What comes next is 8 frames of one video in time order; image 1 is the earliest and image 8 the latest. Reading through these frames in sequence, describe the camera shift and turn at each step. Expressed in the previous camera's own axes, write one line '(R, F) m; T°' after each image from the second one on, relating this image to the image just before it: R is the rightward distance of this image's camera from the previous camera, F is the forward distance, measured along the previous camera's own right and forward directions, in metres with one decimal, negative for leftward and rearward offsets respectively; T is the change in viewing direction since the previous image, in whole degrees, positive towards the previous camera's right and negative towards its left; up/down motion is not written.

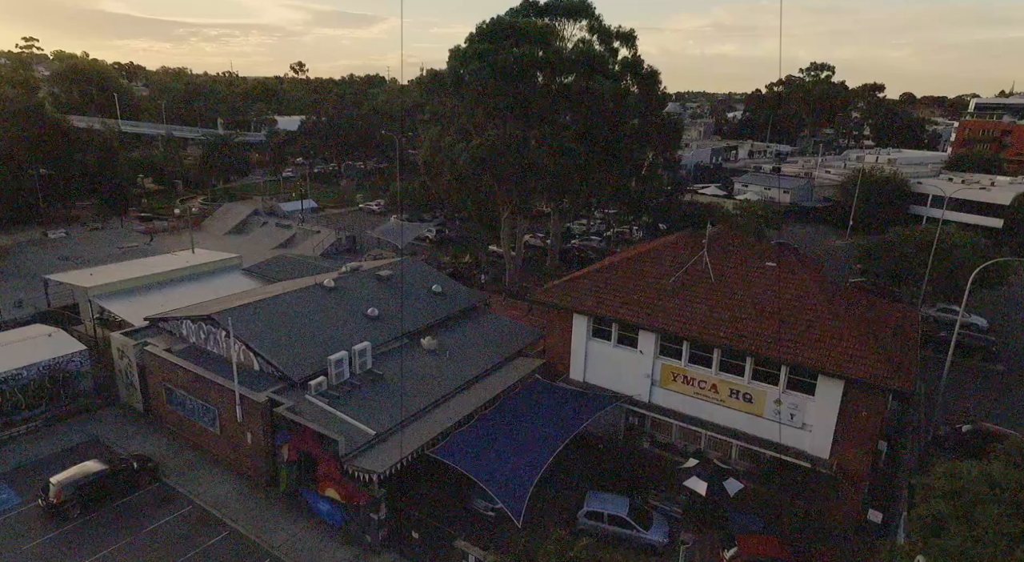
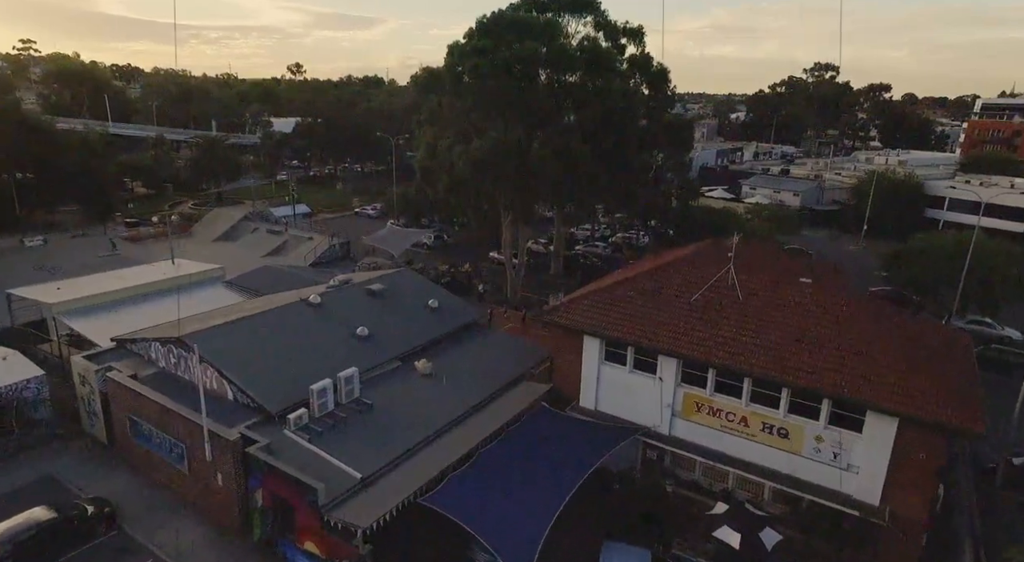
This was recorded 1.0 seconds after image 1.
(-0.1, +1.9) m; 0°
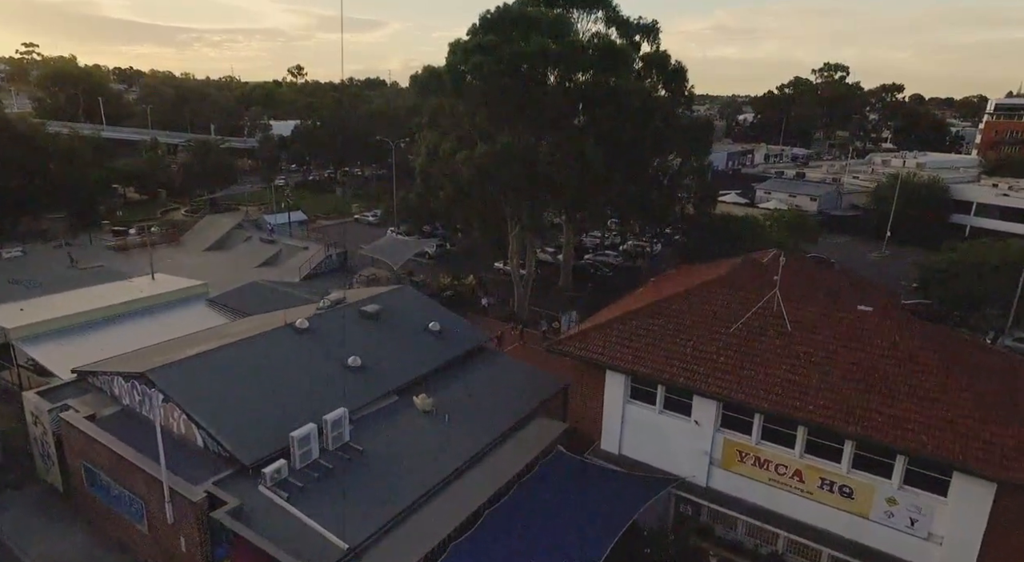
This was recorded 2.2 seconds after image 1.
(-0.2, +2.2) m; 0°
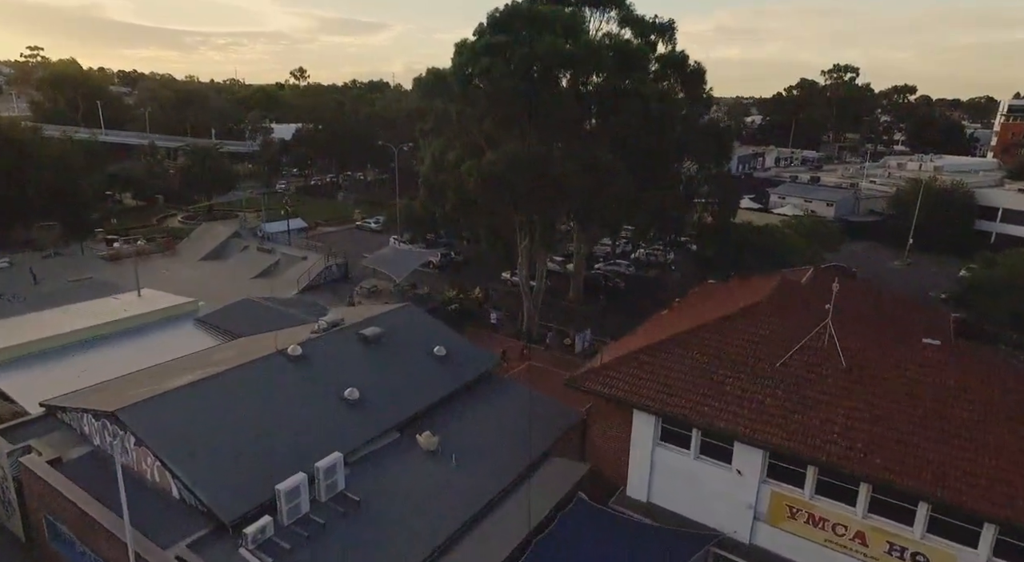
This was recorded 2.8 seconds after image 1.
(-0.3, +1.7) m; 0°
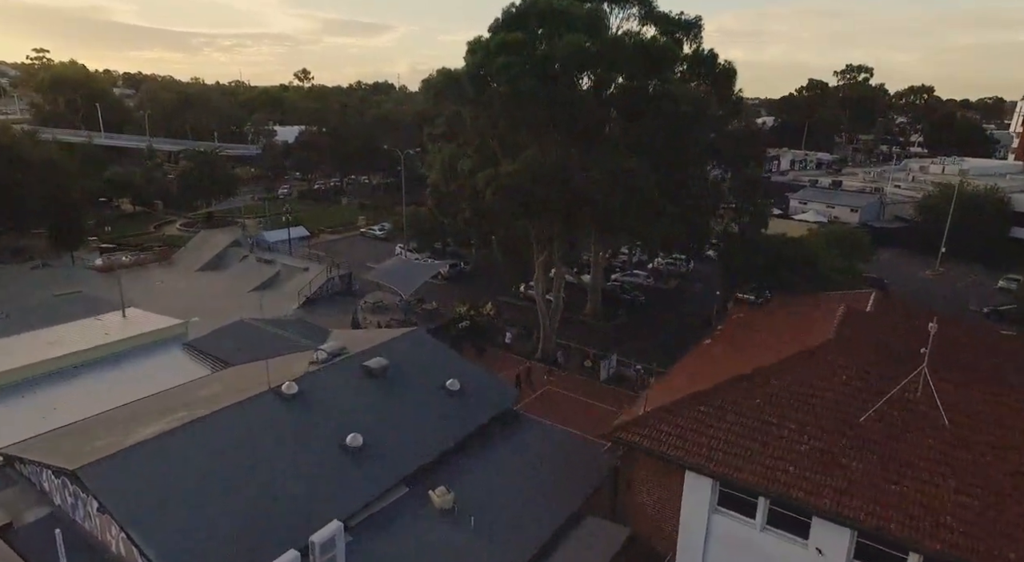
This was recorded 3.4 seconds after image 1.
(-0.5, +2.0) m; 0°
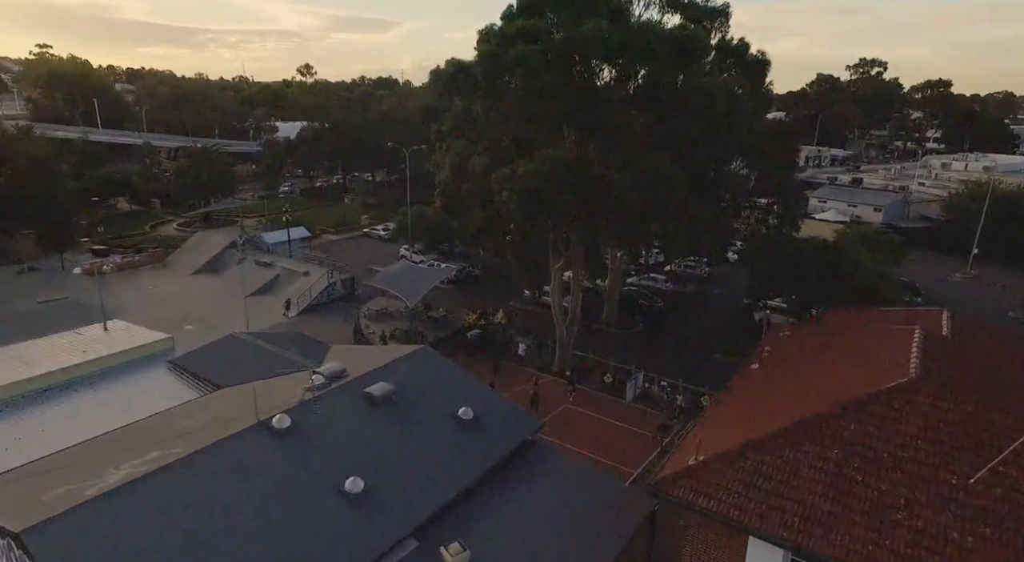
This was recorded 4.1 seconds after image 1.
(-0.4, +1.9) m; 0°
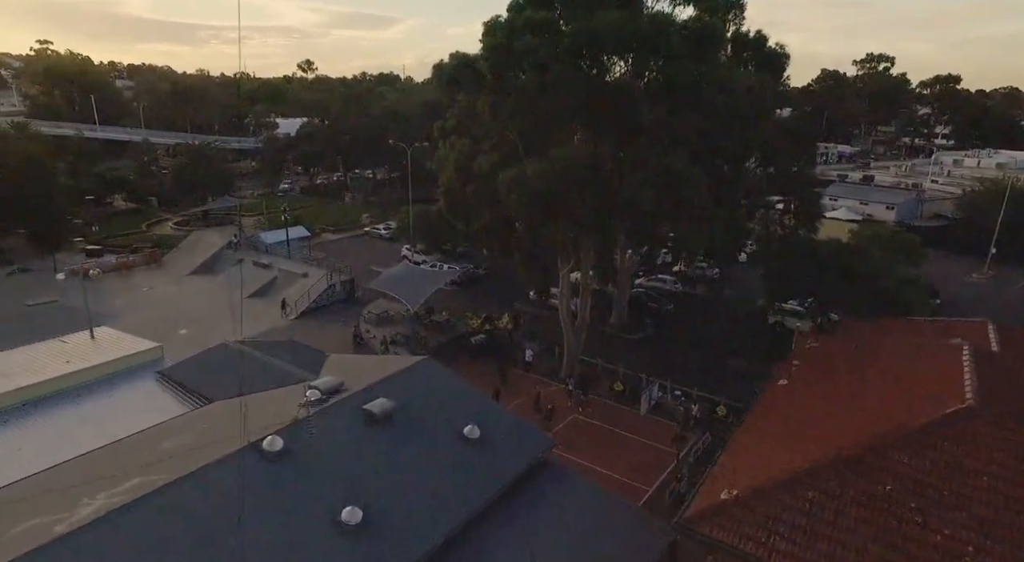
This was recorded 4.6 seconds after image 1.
(-0.2, +1.0) m; 0°
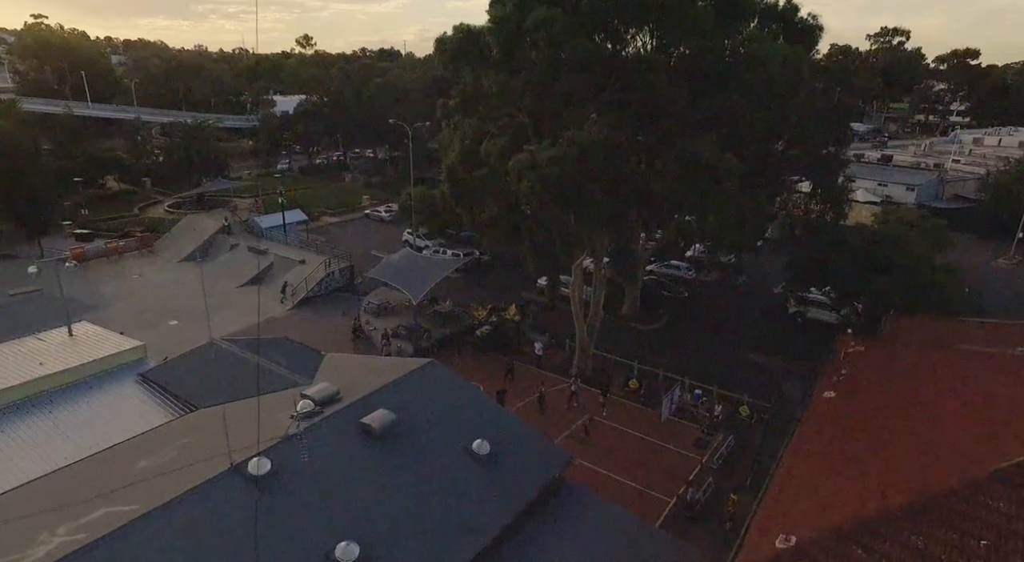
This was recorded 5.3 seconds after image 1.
(-0.2, +1.5) m; 0°
